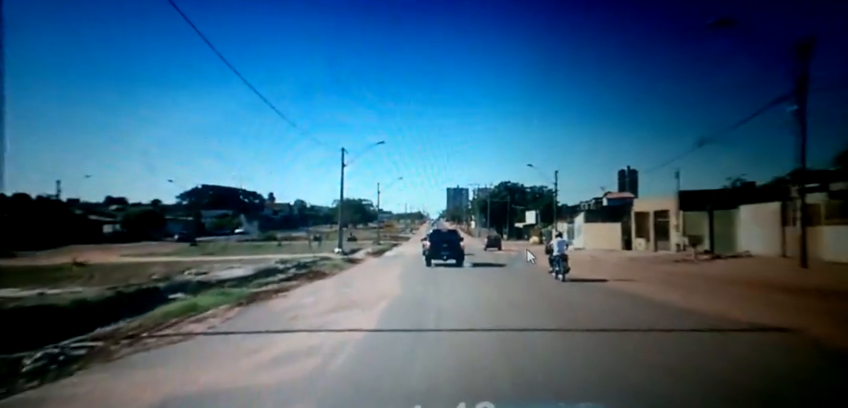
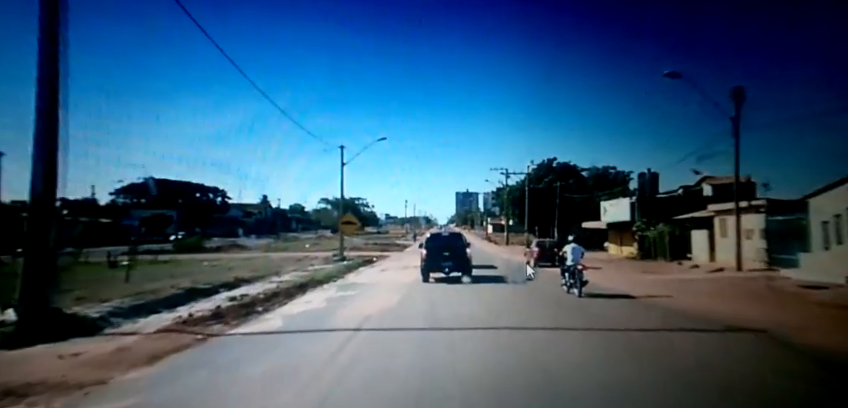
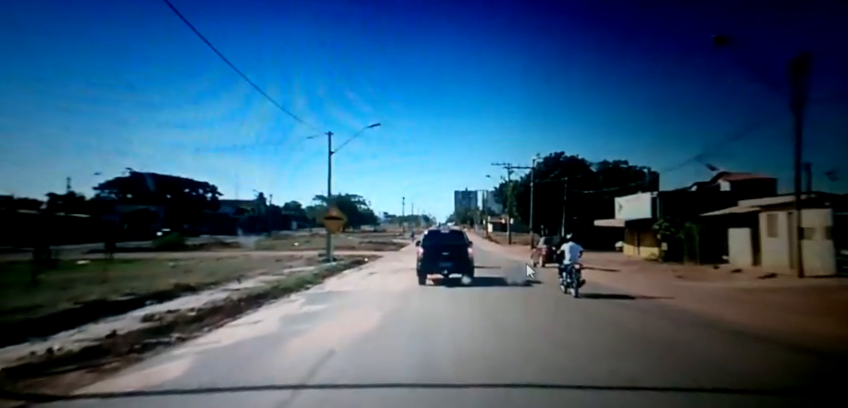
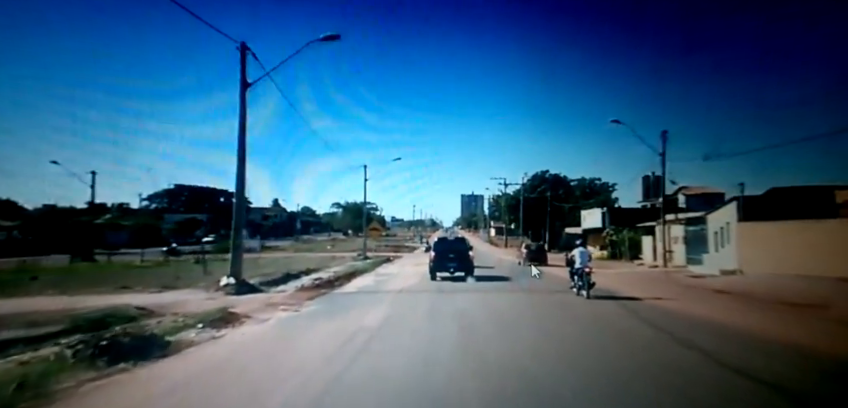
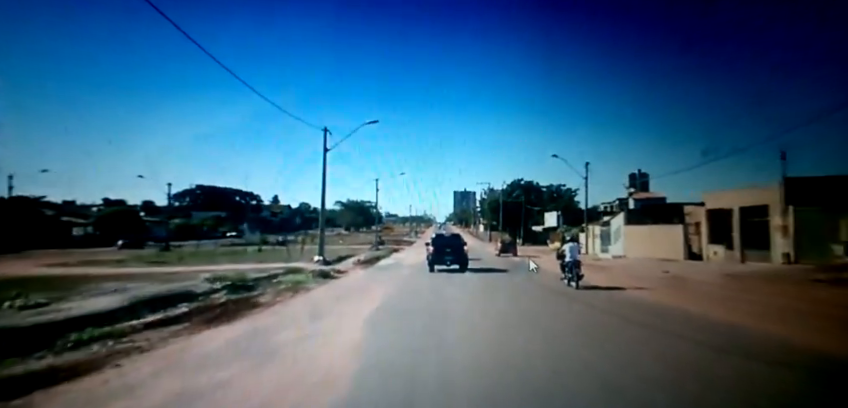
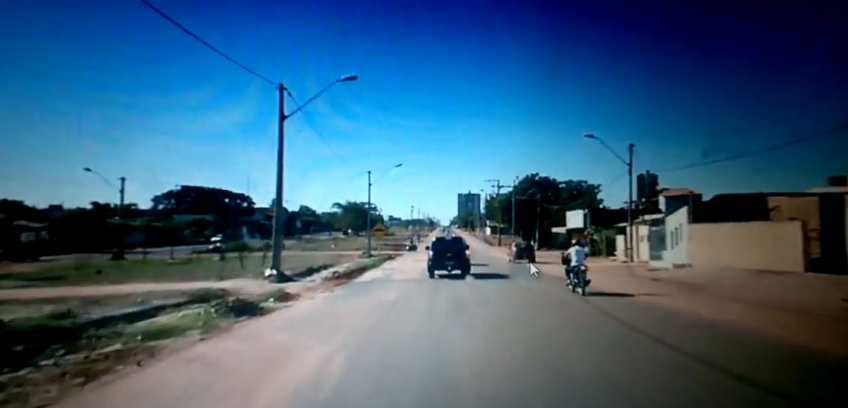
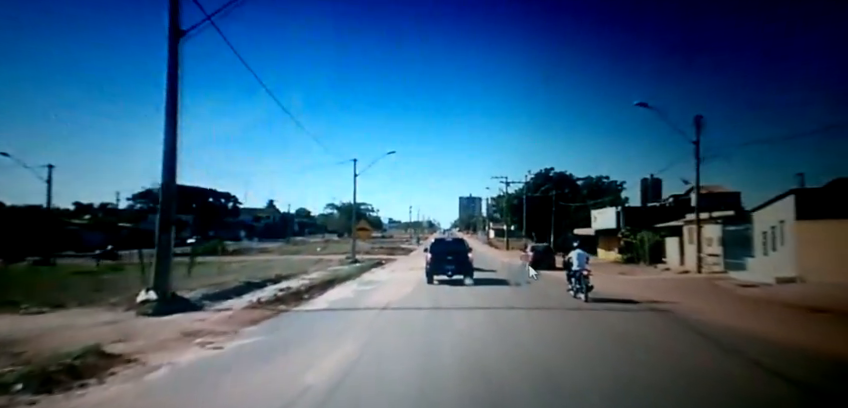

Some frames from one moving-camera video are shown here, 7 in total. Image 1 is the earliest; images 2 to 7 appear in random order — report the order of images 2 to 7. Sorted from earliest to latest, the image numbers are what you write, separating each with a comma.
5, 6, 4, 7, 2, 3
